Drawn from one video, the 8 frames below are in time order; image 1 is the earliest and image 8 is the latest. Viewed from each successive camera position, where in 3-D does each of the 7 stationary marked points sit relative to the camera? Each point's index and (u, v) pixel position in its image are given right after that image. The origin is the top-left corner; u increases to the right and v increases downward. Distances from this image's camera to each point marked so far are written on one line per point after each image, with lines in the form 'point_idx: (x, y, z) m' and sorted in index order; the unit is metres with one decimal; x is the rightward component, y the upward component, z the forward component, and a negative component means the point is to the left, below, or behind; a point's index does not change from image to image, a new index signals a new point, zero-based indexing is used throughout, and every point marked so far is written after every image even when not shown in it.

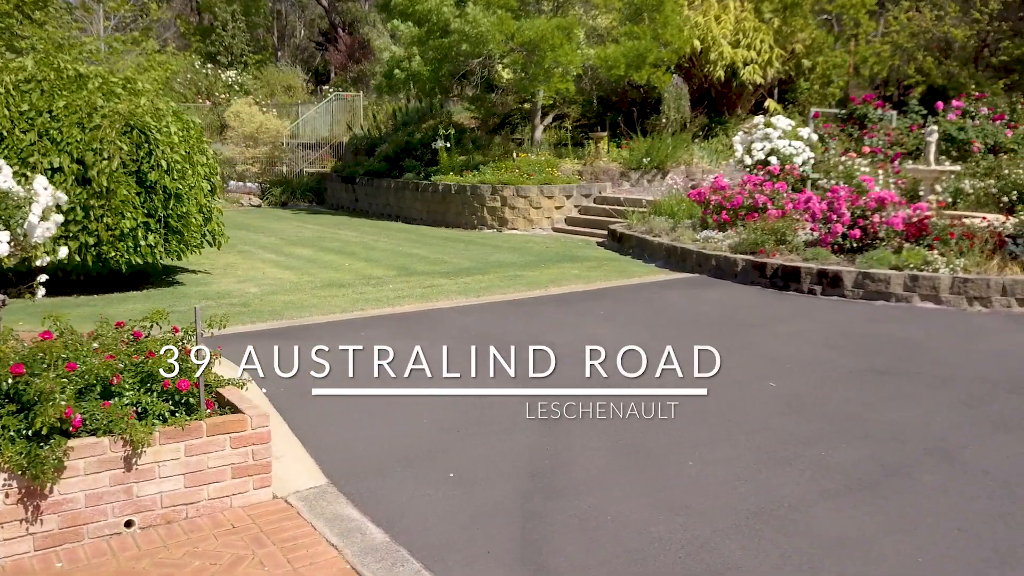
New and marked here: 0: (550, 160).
0: (+0.7, +2.2, +15.4) m
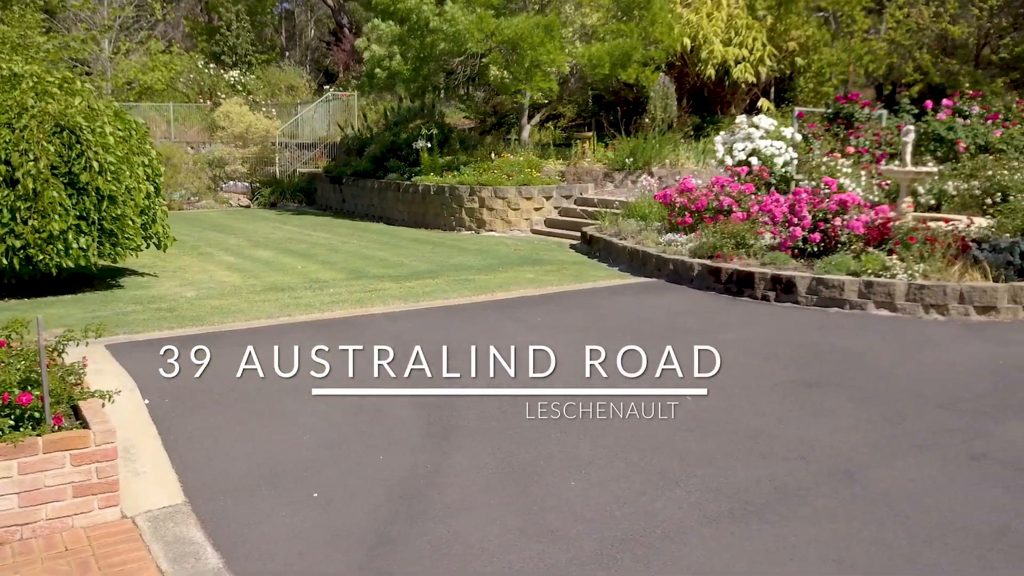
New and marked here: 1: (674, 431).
0: (+0.4, +2.2, +15.2) m
1: (+0.9, -0.8, +4.9) m
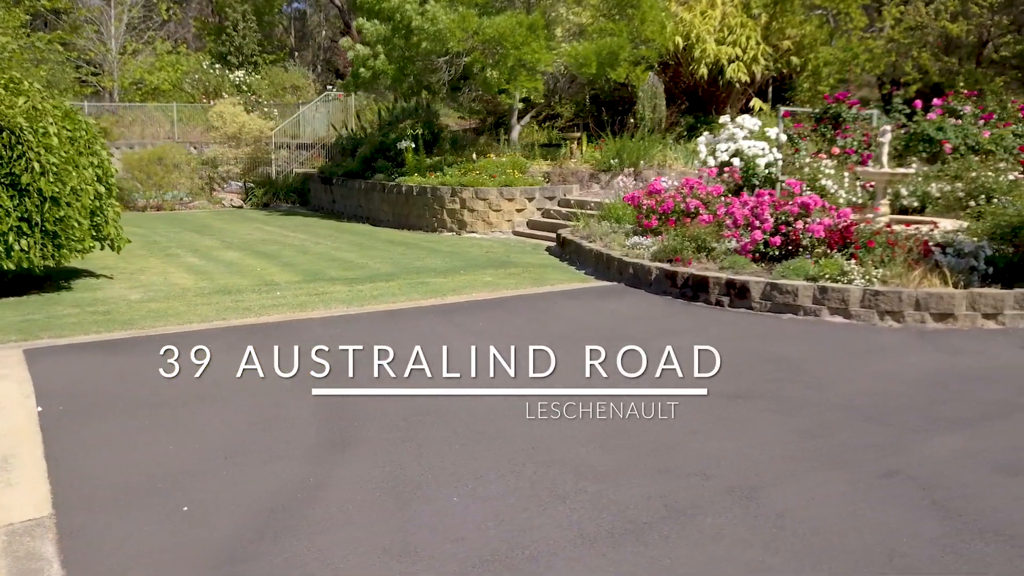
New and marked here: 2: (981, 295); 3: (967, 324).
0: (+0.1, +2.1, +15.0) m
1: (+0.3, -0.8, +4.8) m
2: (+3.6, -0.1, +7.0) m
3: (+3.6, -0.3, +7.1) m
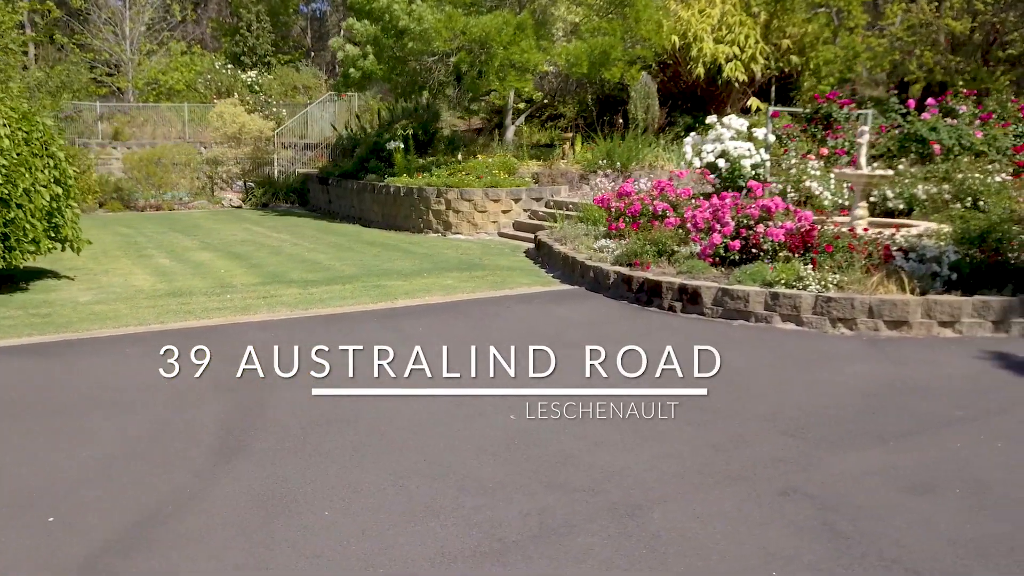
0: (-0.1, +2.1, +14.9) m
1: (-0.2, -0.8, +4.6) m
2: (+3.2, -0.1, +6.8) m
3: (+3.1, -0.3, +6.8) m
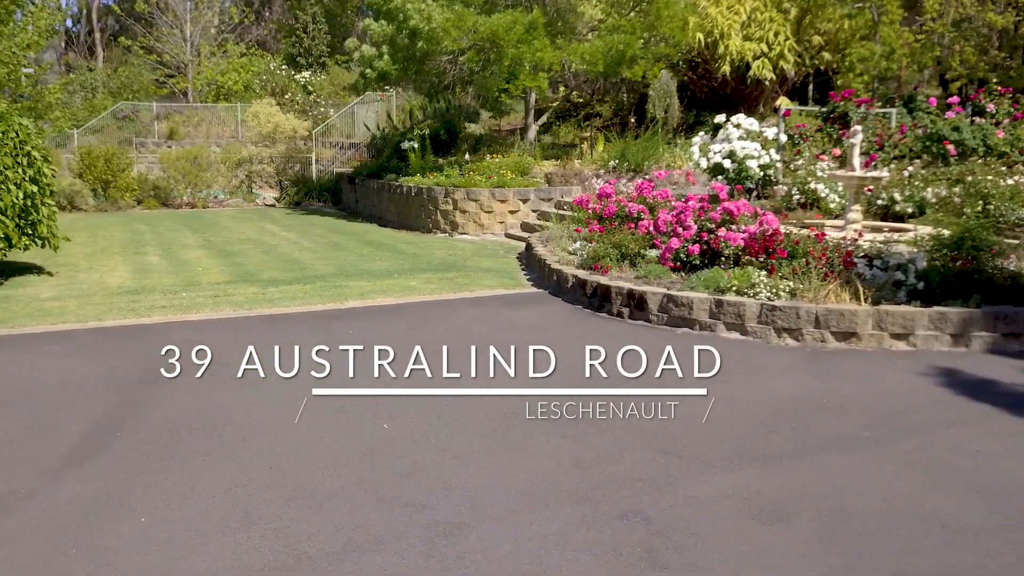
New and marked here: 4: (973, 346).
0: (+0.1, +2.1, +14.7) m
1: (-0.9, -0.9, +4.5) m
2: (+2.7, -0.2, +6.3) m
3: (+2.6, -0.4, +6.4) m
4: (+3.2, -0.4, +6.4) m
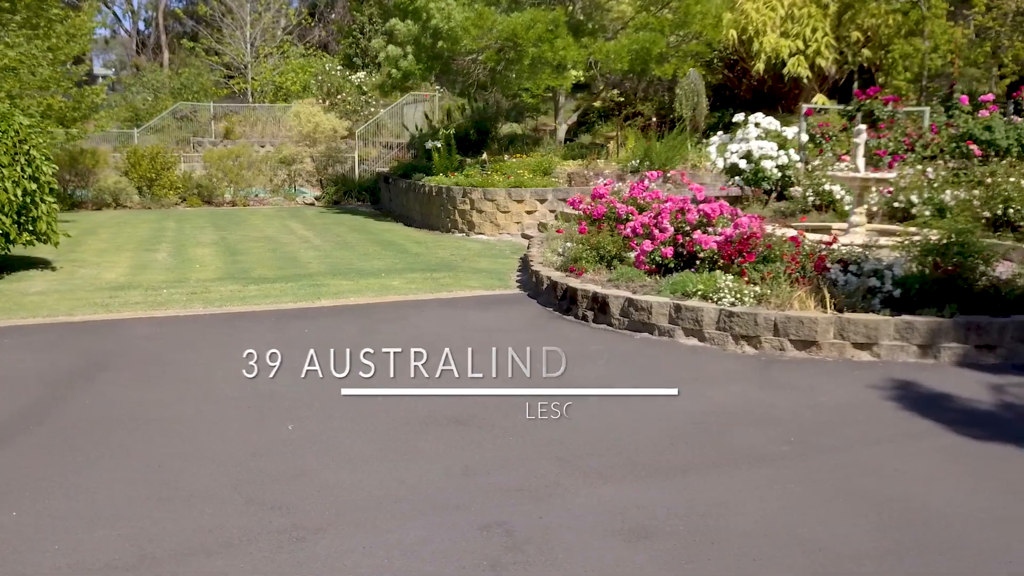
0: (+0.4, +2.1, +14.6) m
1: (-1.5, -0.9, +4.5) m
2: (+2.3, -0.2, +6.0) m
3: (+2.2, -0.4, +6.1) m
4: (+2.9, -0.5, +6.0) m
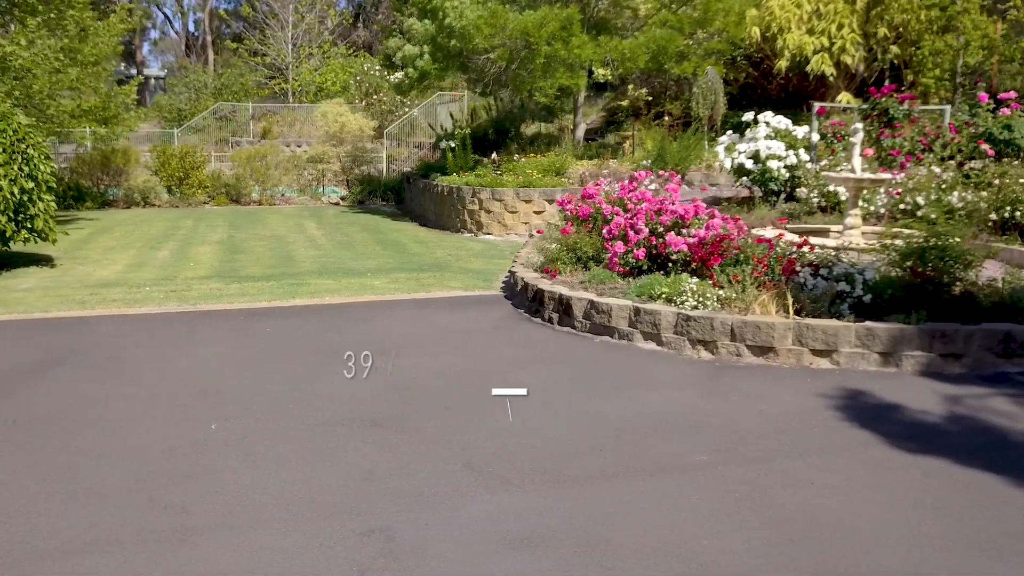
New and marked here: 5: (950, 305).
0: (+0.6, +2.1, +14.5) m
1: (-1.9, -0.9, +4.5) m
2: (+1.9, -0.3, +5.8) m
3: (+1.8, -0.5, +5.9) m
4: (+2.5, -0.5, +5.8) m
5: (+3.0, -0.1, +6.1) m
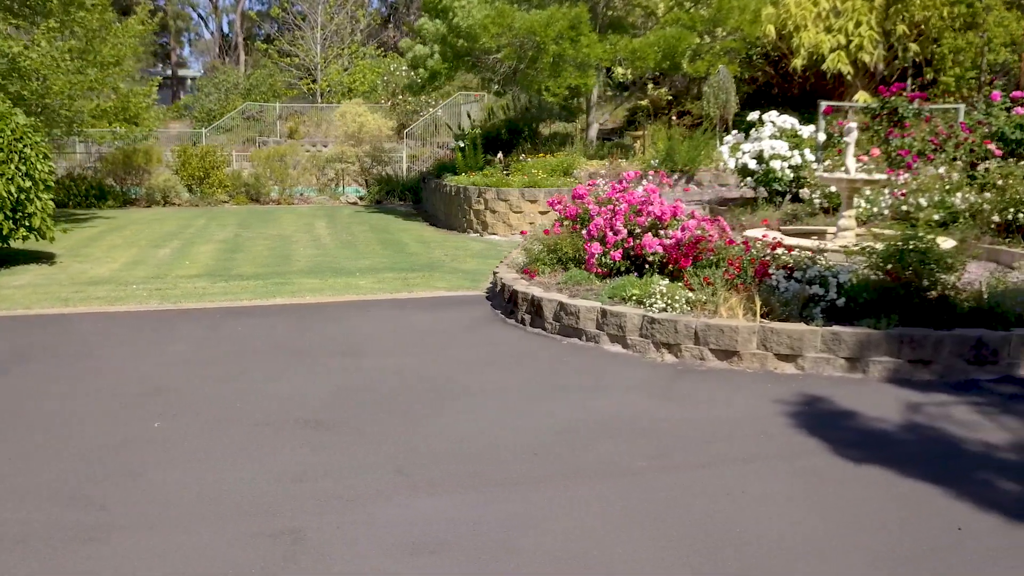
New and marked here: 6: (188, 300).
0: (+0.8, +2.0, +14.4) m
1: (-2.2, -0.8, +4.5) m
2: (+1.6, -0.3, +5.7) m
3: (+1.6, -0.5, +5.8) m
4: (+2.2, -0.5, +5.6) m
5: (+2.7, -0.1, +5.9) m
6: (-2.8, -0.1, +7.9) m
